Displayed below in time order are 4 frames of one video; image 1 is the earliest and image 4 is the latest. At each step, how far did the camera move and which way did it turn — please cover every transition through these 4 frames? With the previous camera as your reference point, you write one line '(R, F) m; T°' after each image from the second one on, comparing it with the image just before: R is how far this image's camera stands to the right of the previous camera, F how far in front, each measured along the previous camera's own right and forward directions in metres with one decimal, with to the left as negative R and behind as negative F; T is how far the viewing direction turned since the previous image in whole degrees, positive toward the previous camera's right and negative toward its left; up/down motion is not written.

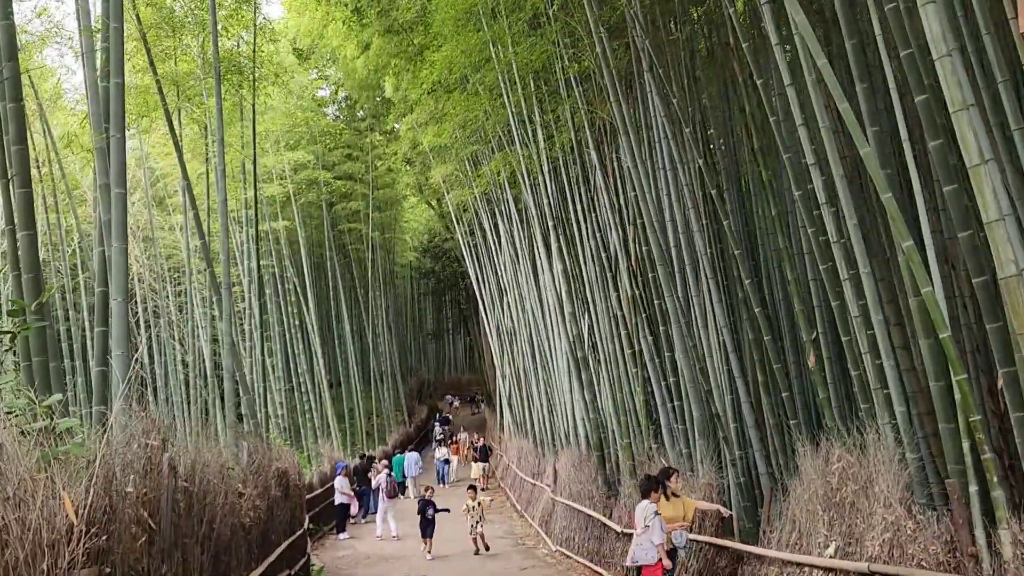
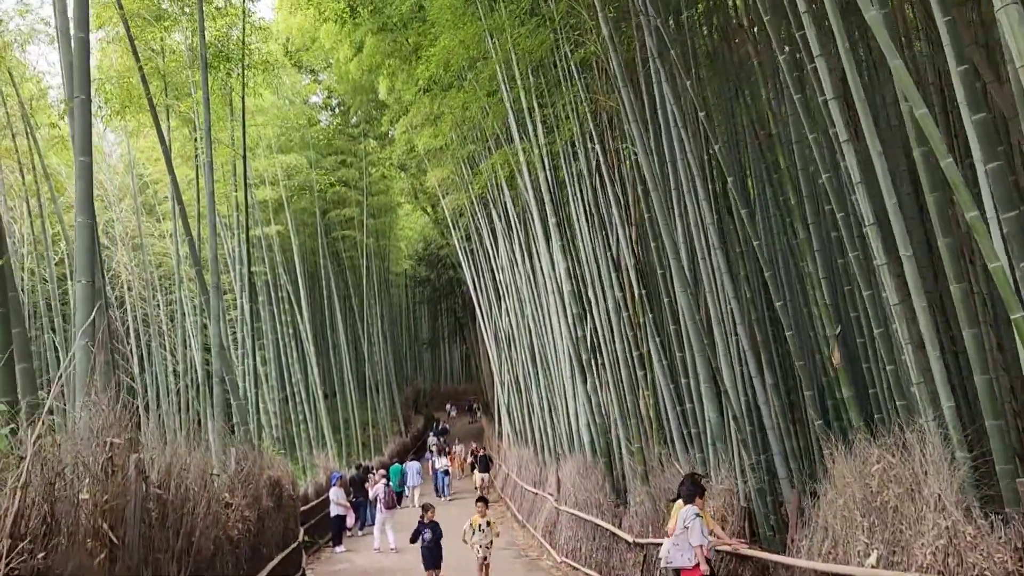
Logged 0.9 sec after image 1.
(0.0, +0.2) m; 0°
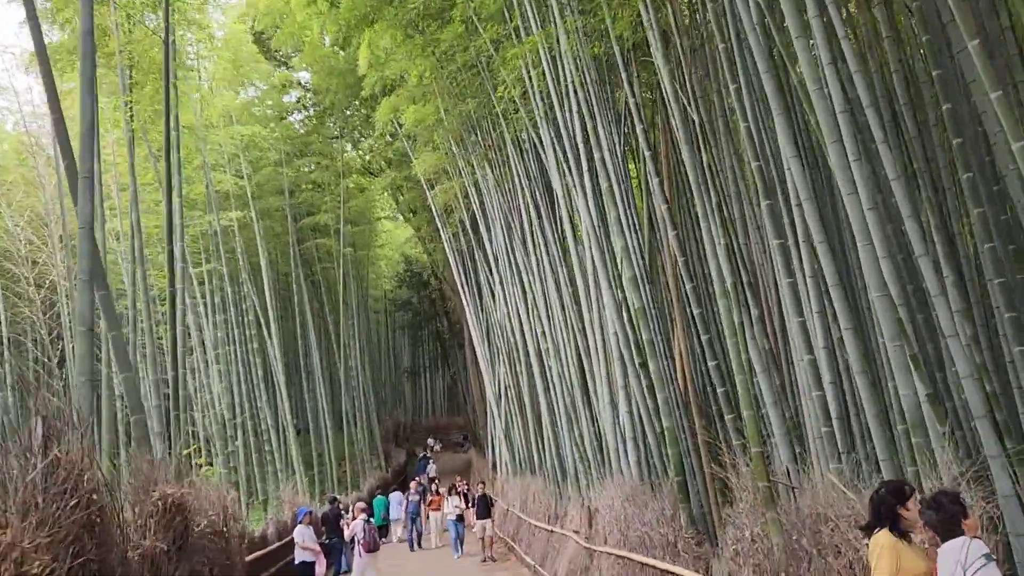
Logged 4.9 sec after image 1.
(-0.2, +1.3) m; +2°
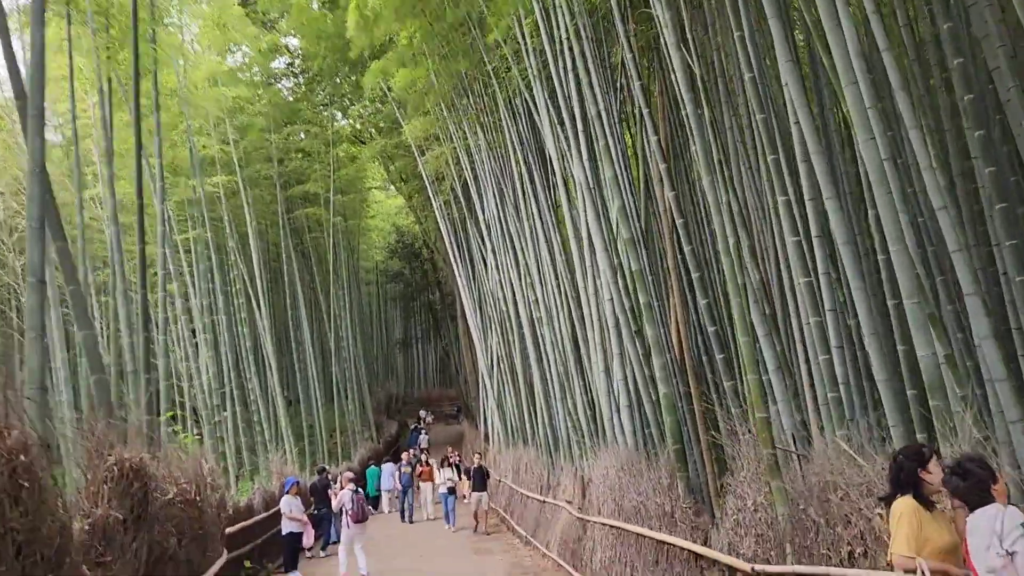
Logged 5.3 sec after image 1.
(0.0, +0.1) m; +1°
